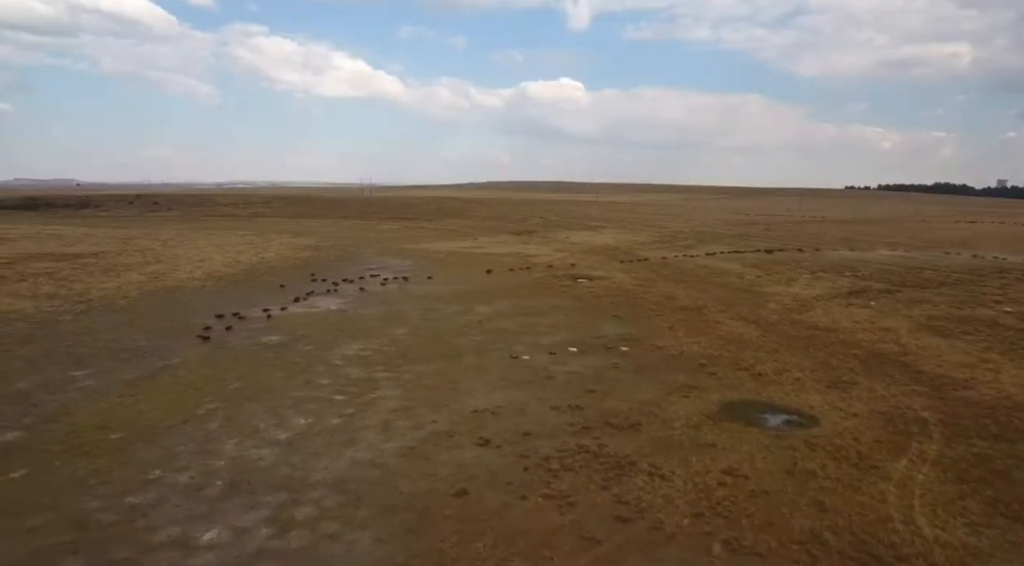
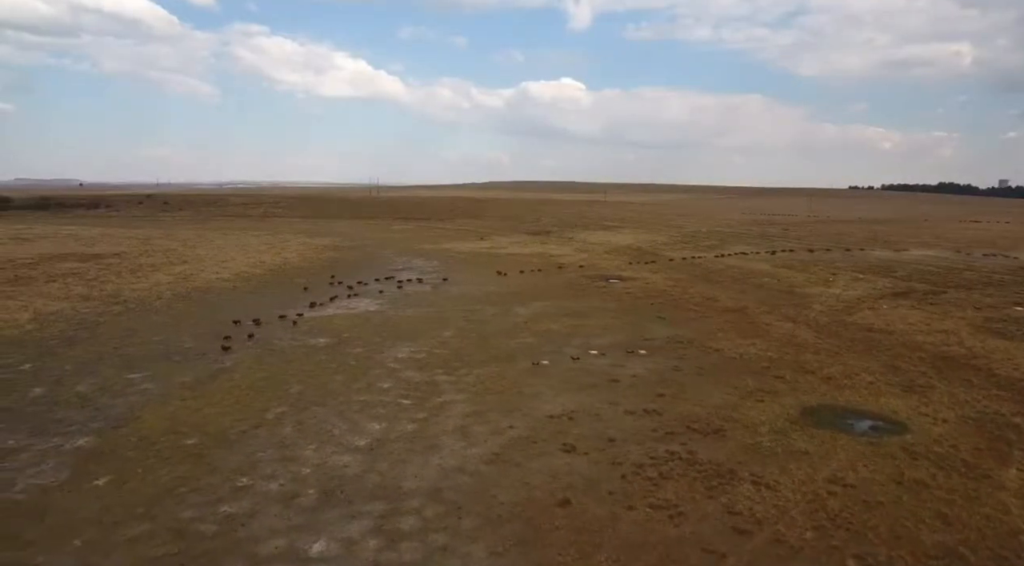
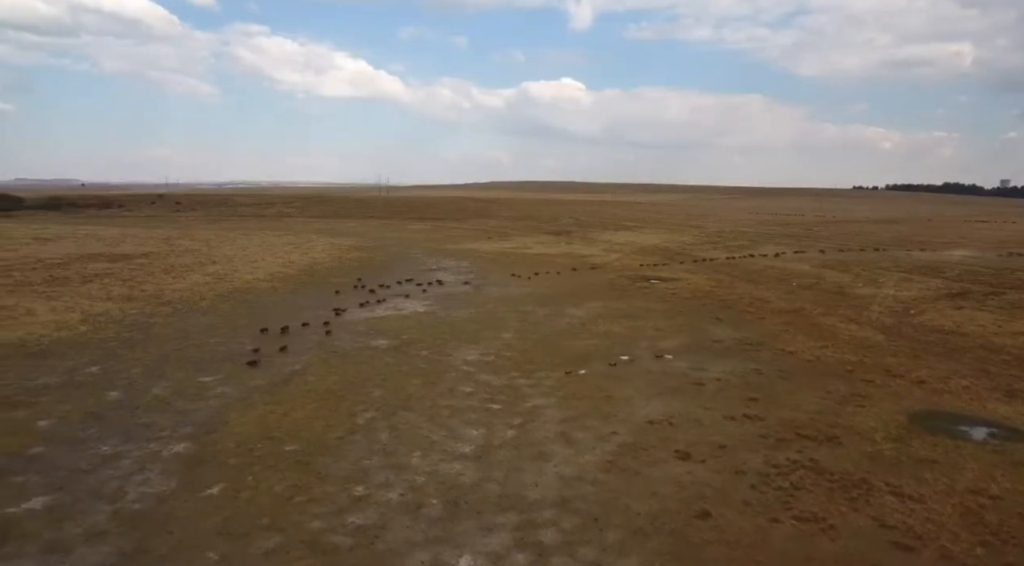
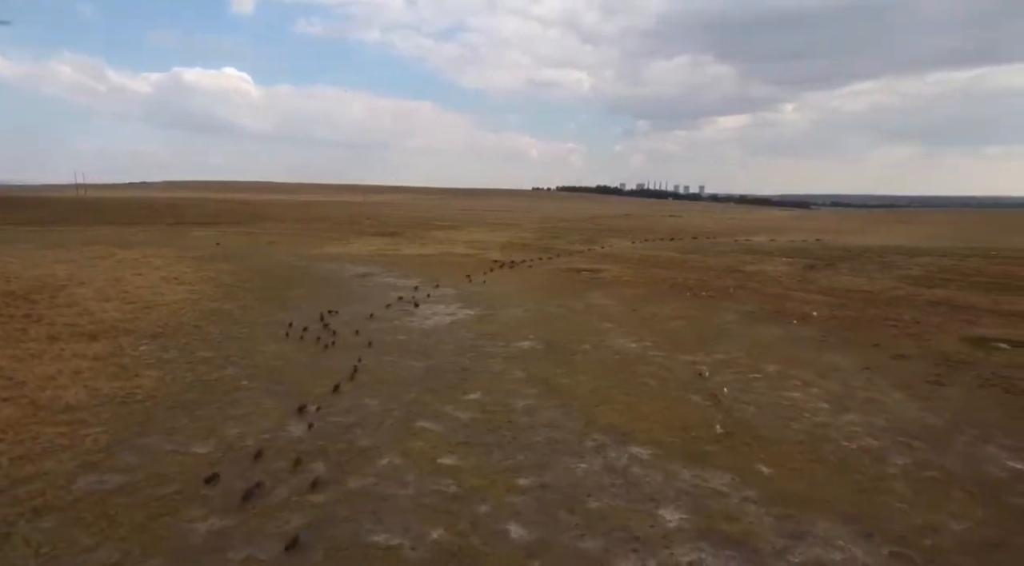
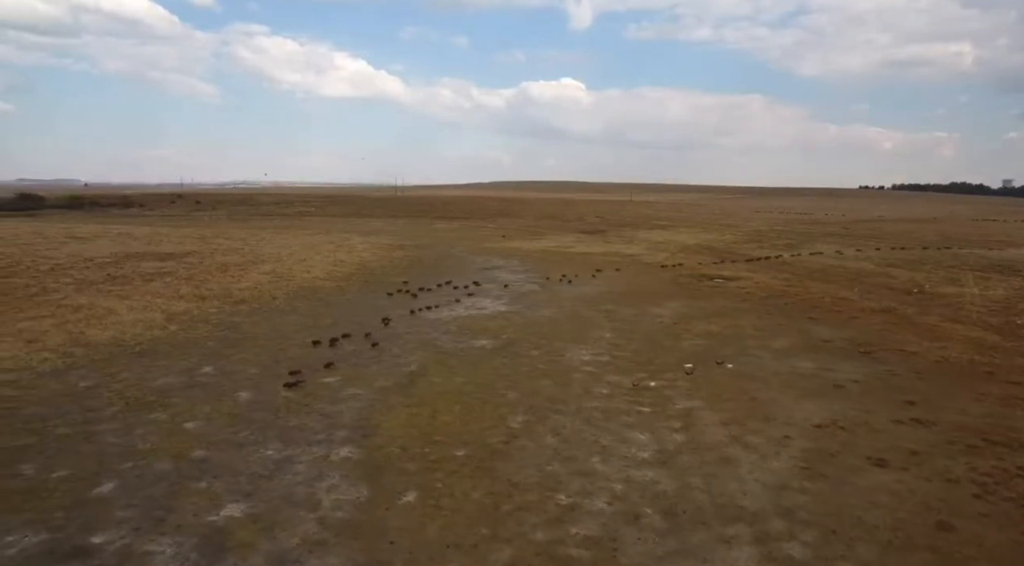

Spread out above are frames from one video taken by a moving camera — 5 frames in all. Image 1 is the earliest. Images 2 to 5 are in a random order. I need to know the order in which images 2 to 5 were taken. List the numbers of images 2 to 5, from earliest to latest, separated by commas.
2, 3, 5, 4
